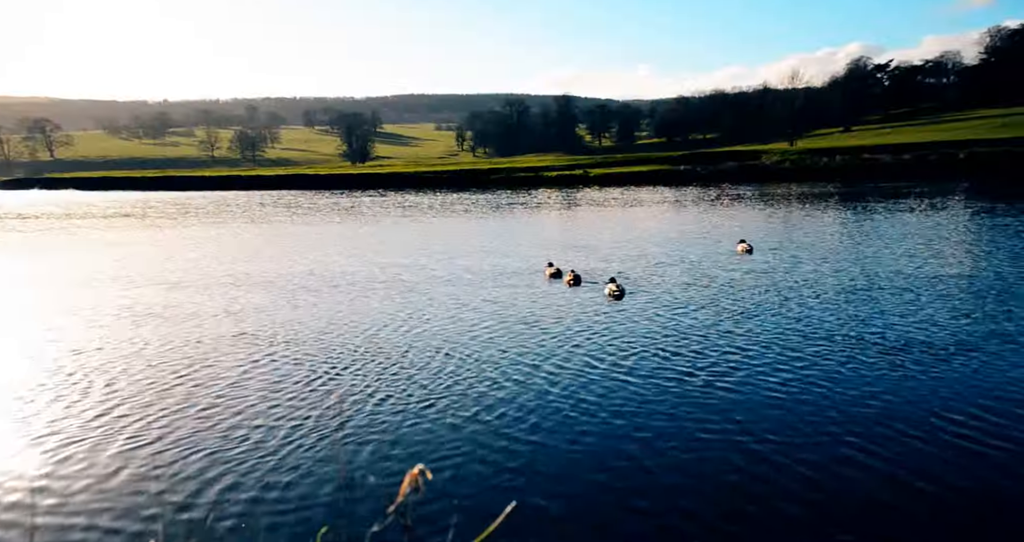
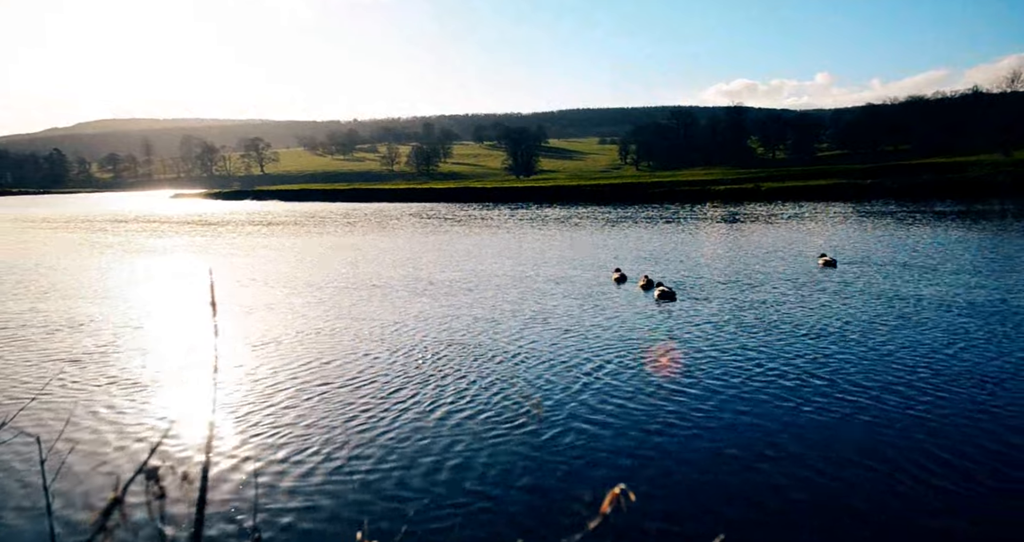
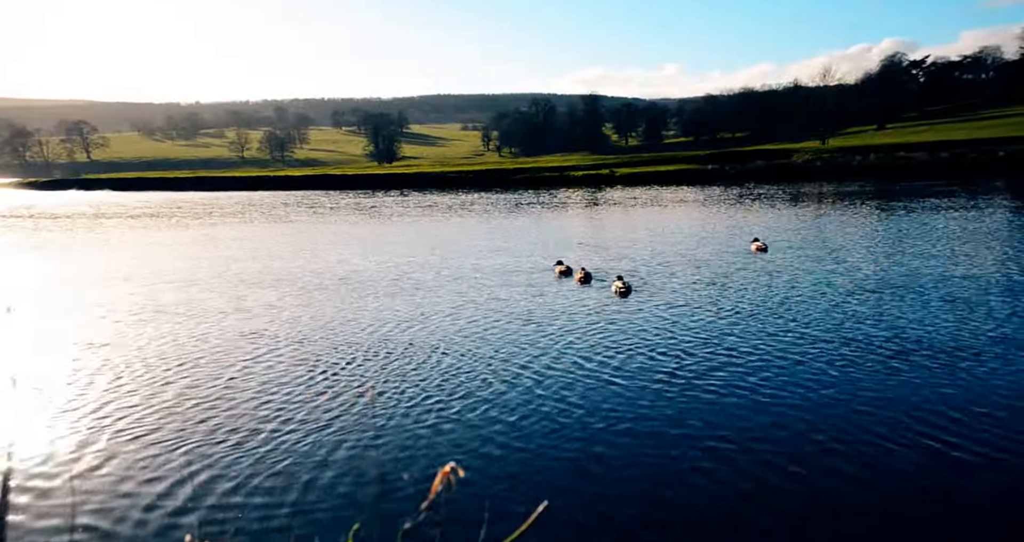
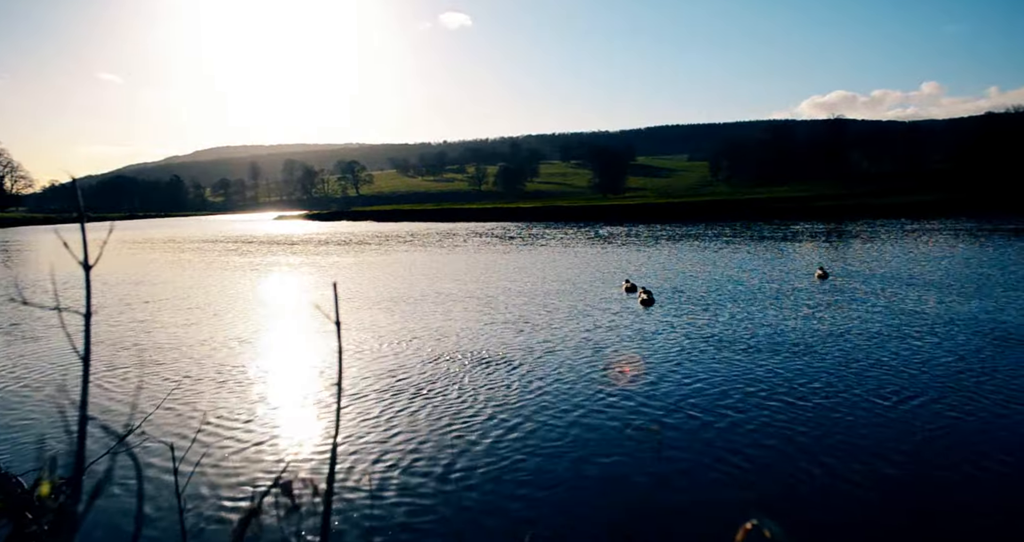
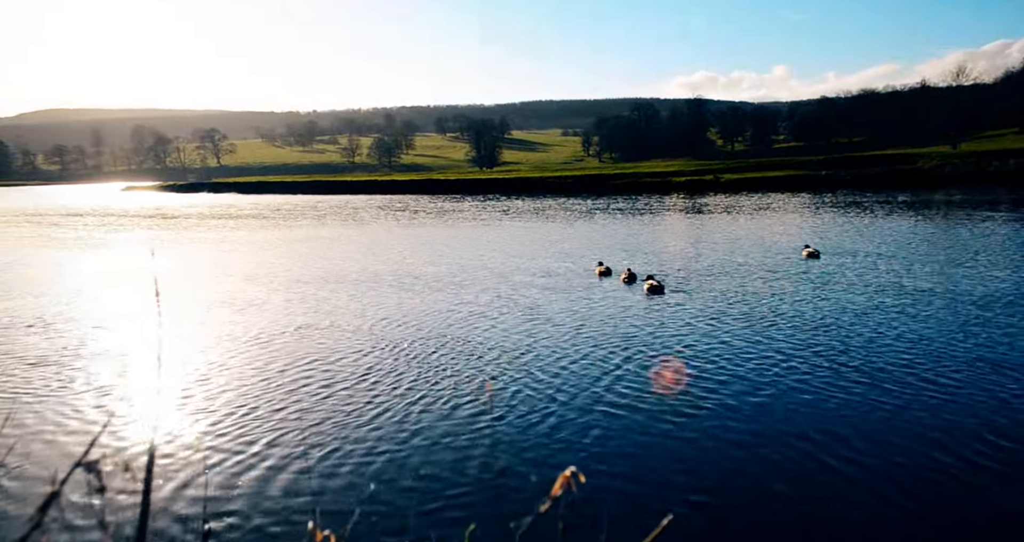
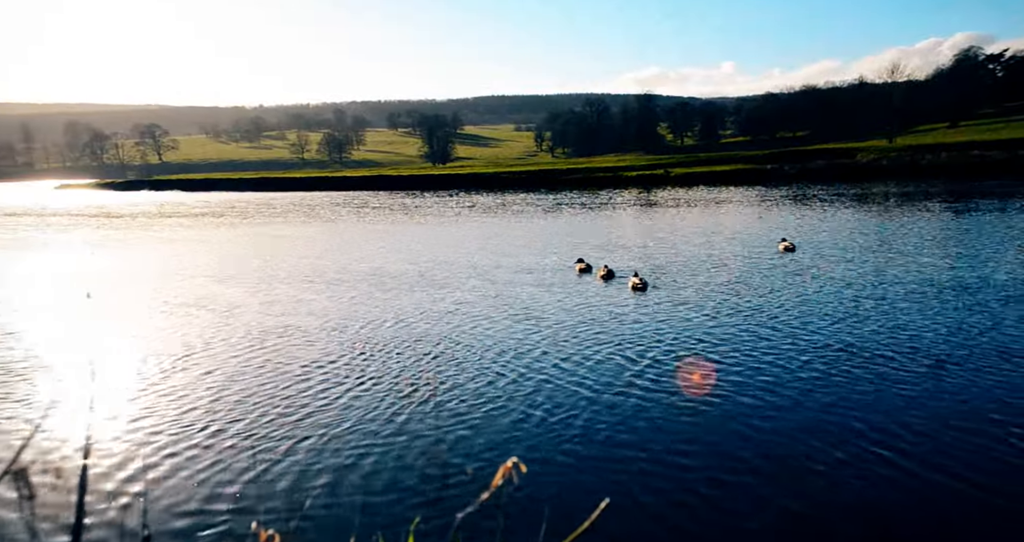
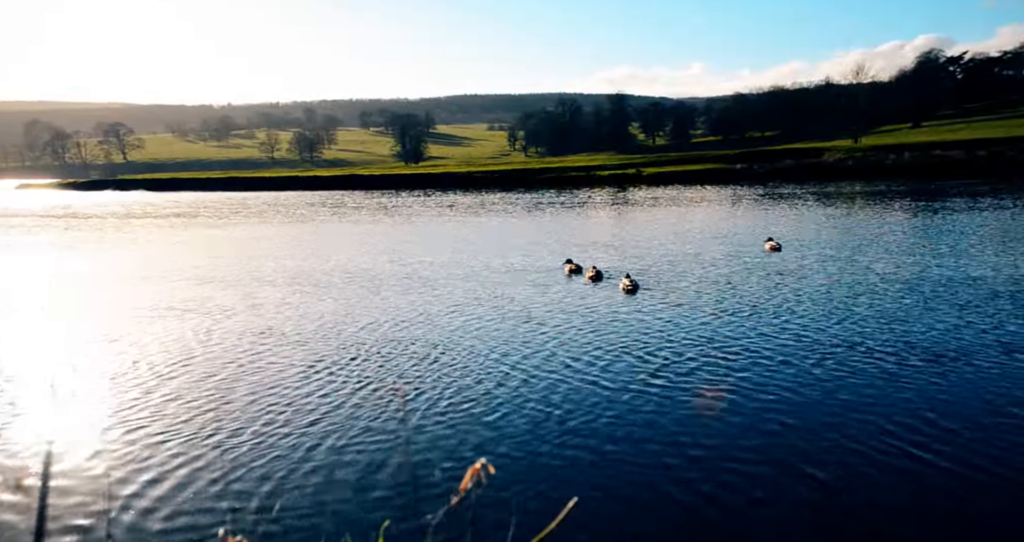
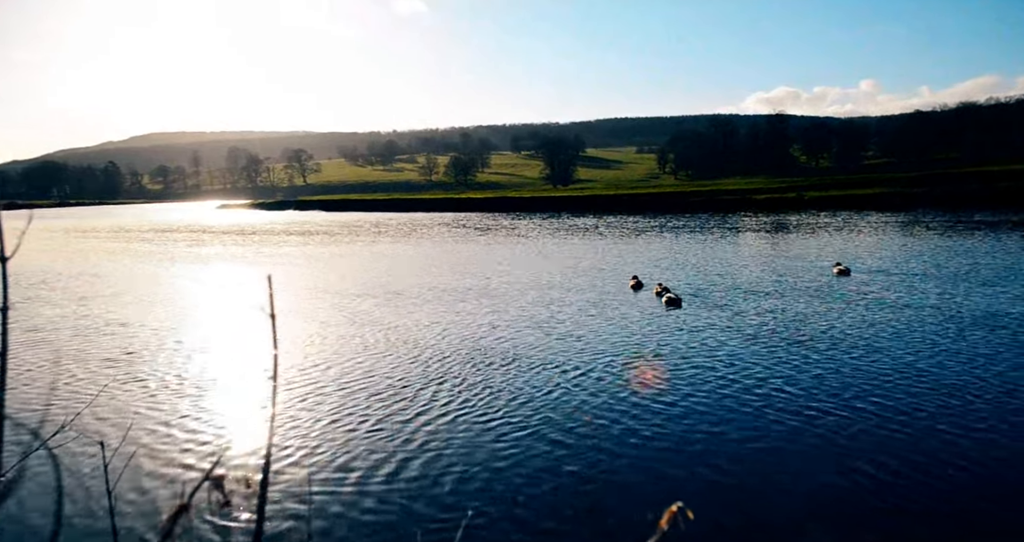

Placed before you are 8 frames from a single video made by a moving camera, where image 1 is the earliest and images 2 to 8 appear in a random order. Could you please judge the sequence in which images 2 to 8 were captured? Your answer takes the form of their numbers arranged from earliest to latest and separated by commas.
3, 7, 6, 5, 2, 8, 4
